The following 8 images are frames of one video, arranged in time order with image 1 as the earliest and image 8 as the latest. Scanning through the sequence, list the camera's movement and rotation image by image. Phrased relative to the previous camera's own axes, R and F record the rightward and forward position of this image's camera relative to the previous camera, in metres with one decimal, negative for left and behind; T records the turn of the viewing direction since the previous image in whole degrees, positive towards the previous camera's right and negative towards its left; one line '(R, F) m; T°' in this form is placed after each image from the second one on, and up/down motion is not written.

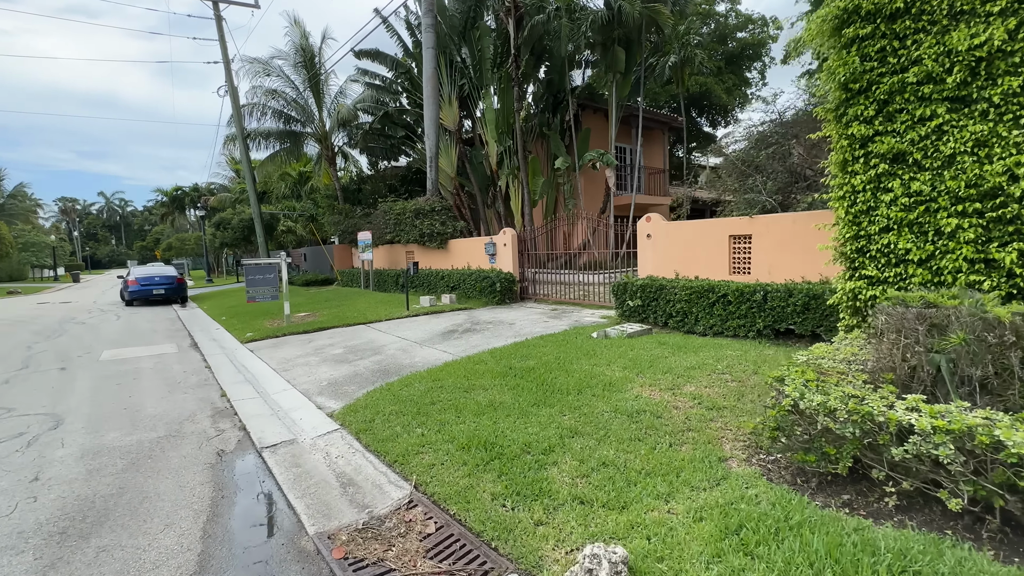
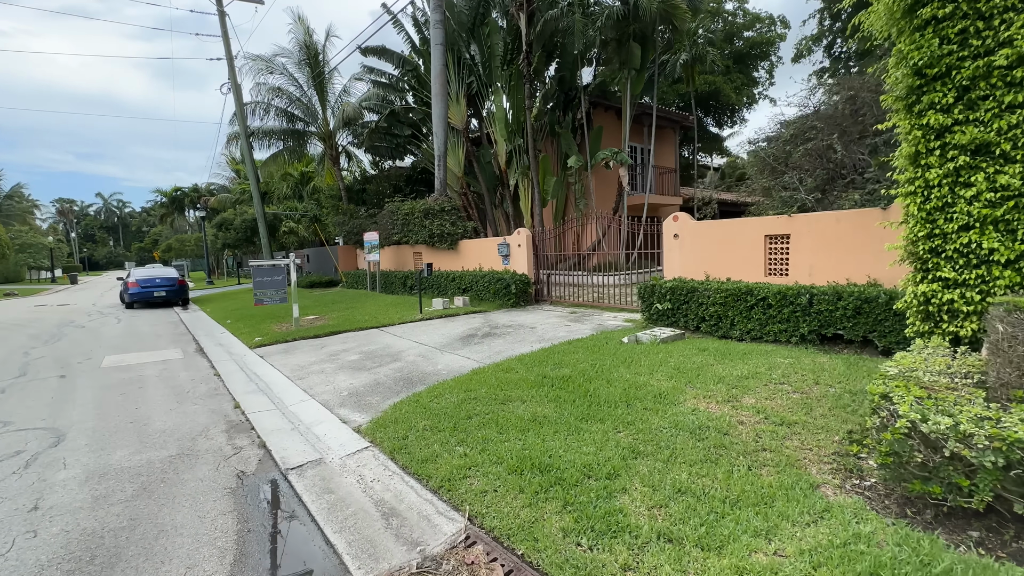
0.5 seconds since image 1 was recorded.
(-0.4, +0.4) m; 0°
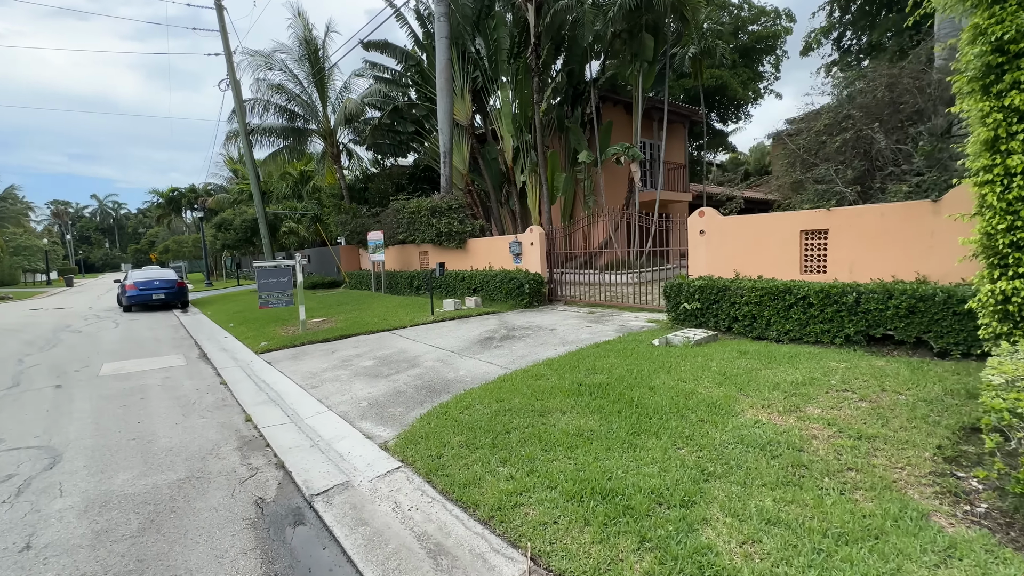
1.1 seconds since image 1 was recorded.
(-0.4, +0.4) m; 0°
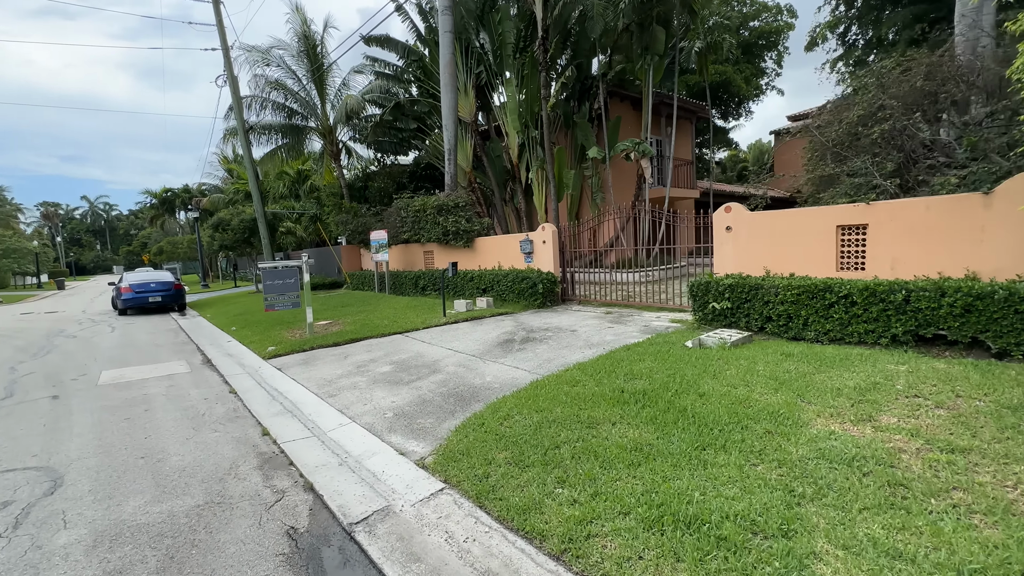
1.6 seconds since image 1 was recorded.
(-0.4, +0.3) m; +1°
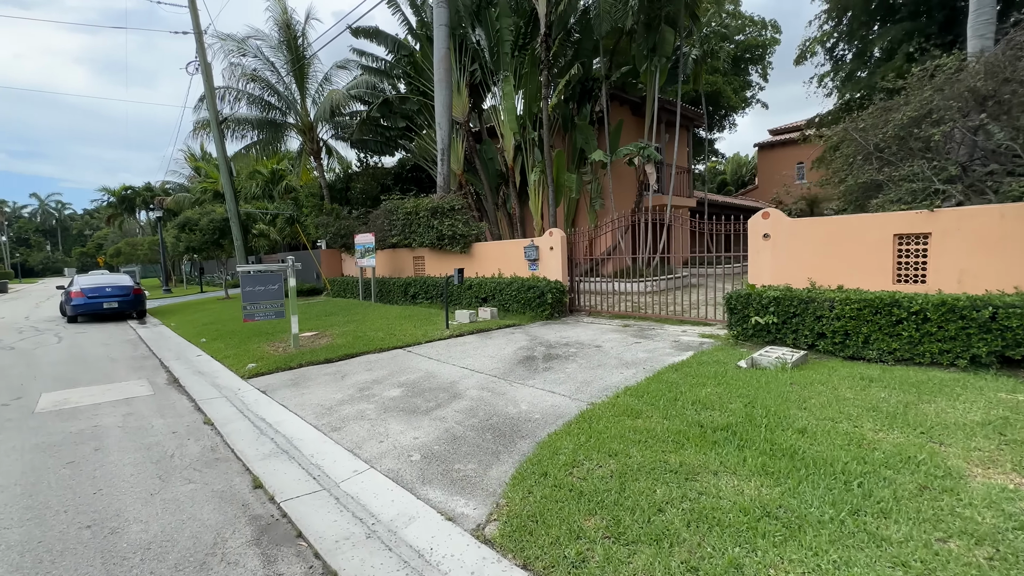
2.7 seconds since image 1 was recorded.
(-0.7, +0.9) m; +3°
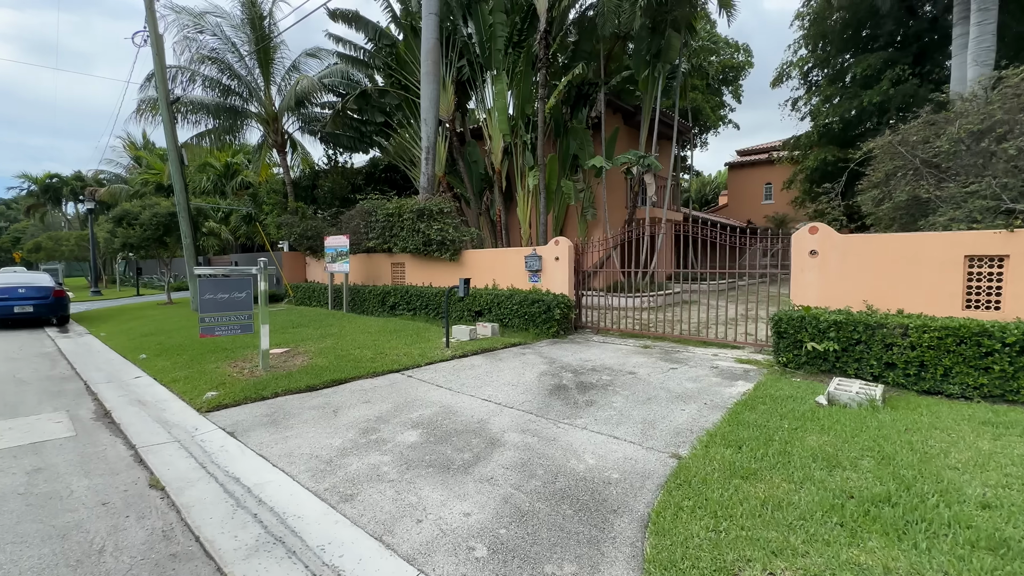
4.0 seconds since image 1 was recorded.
(-0.9, +1.1) m; +5°
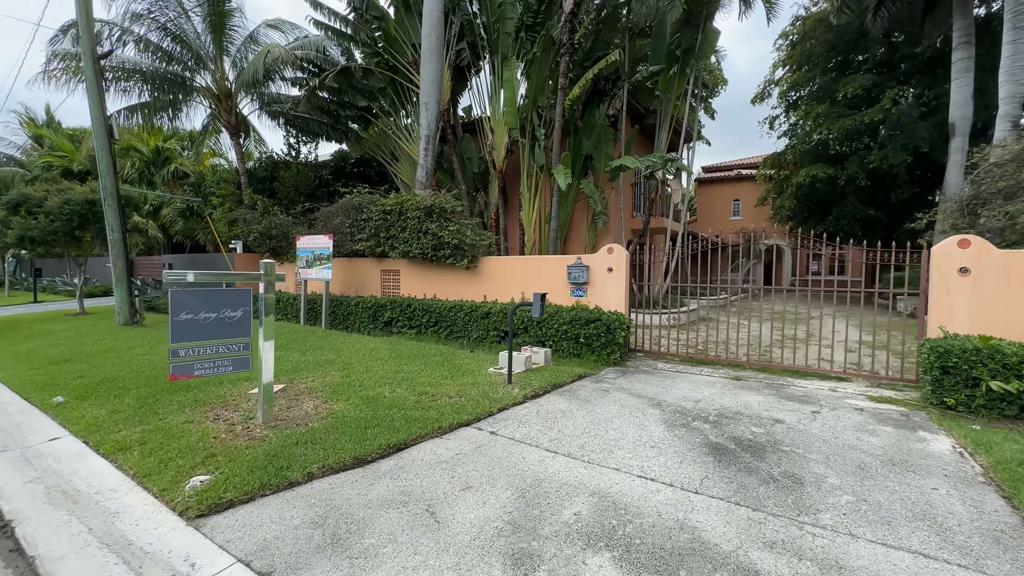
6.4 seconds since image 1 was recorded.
(-1.8, +1.8) m; +7°
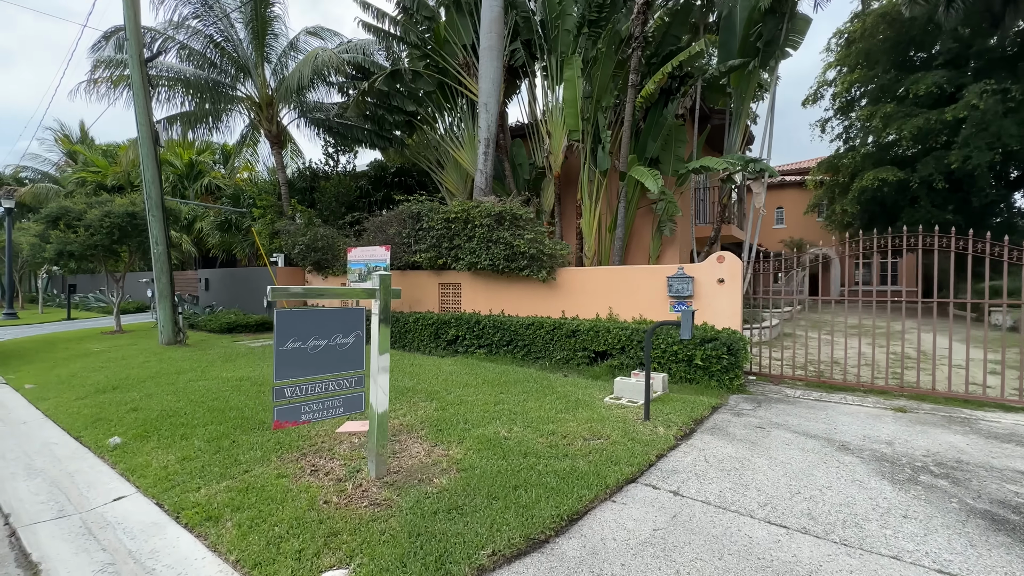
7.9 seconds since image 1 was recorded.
(-1.3, +0.9) m; -2°
